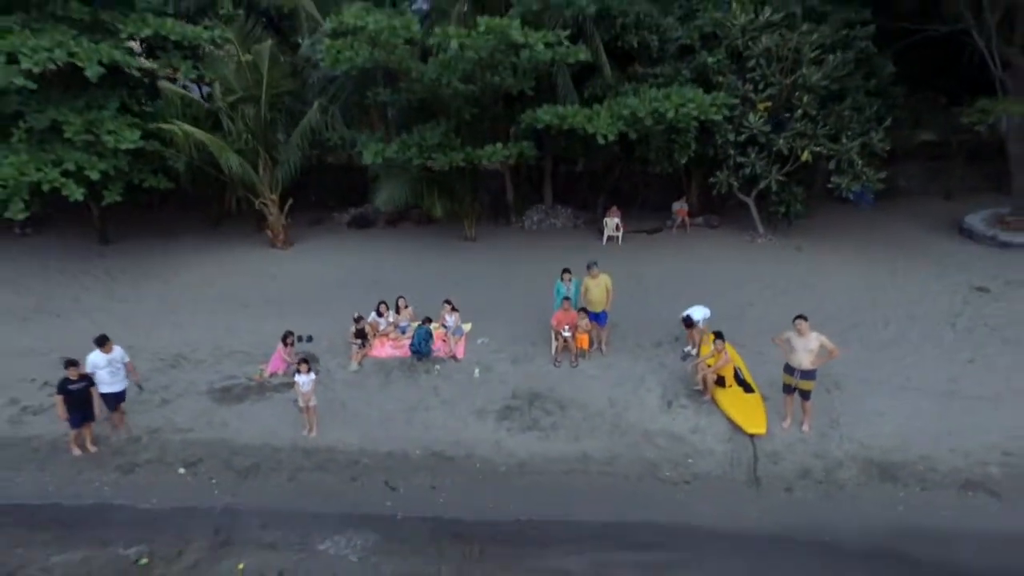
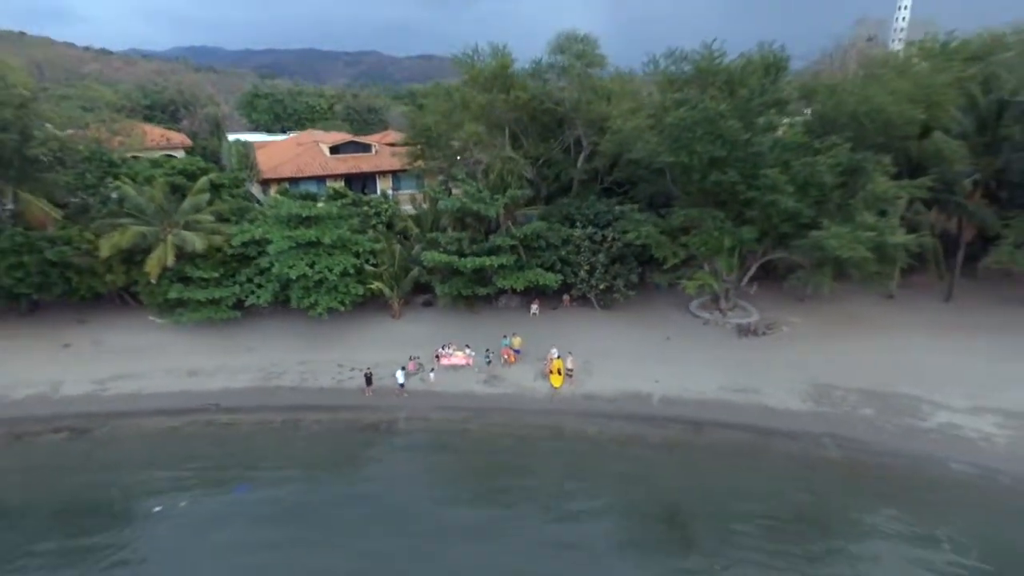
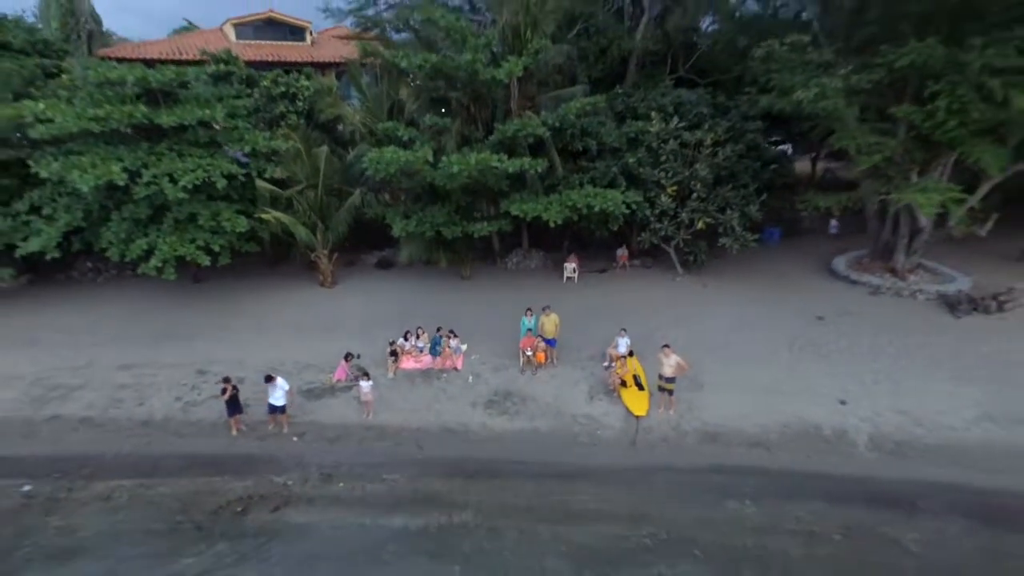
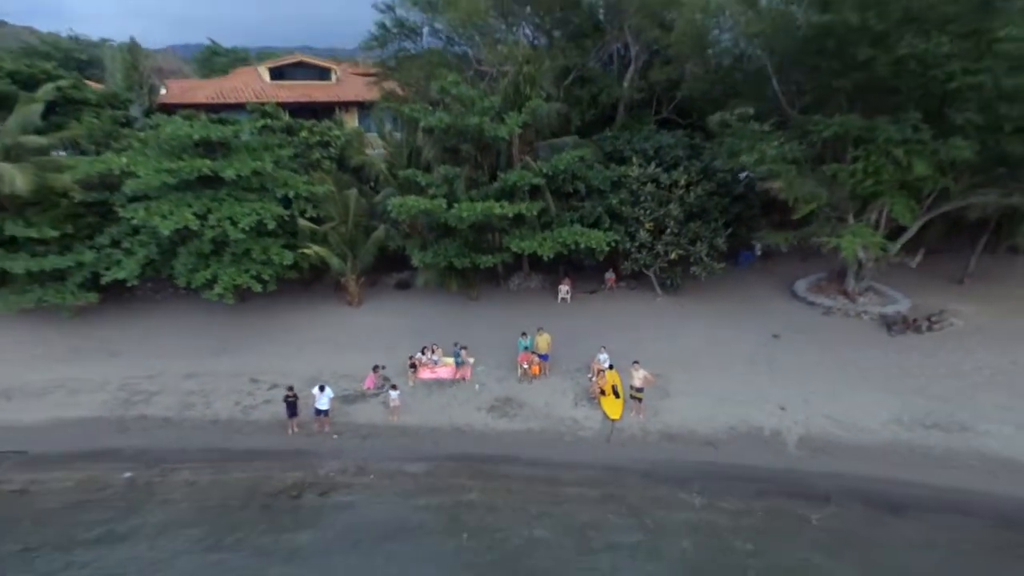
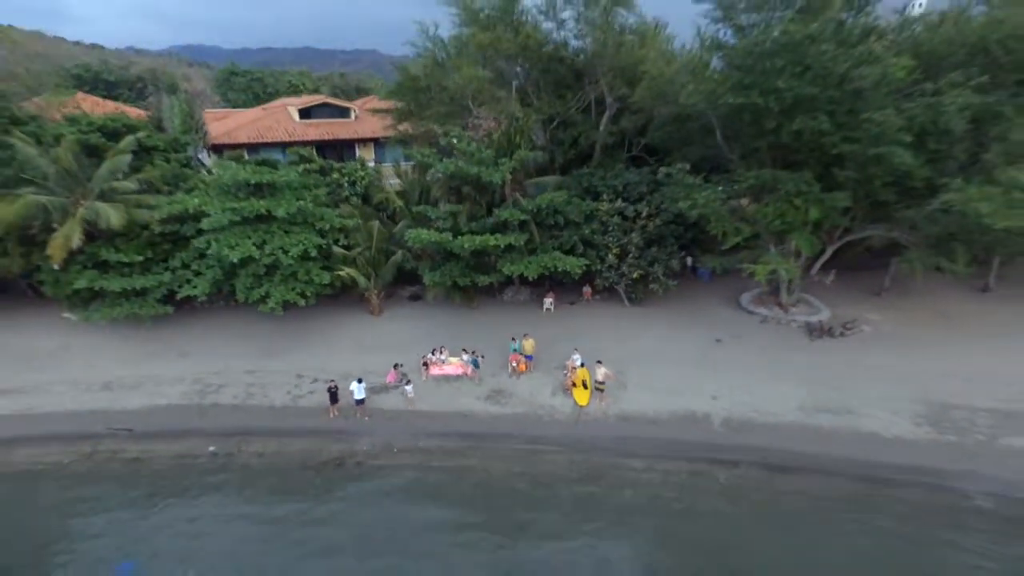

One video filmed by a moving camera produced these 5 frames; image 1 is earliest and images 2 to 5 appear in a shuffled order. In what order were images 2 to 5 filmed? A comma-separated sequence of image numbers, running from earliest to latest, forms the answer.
3, 4, 5, 2
